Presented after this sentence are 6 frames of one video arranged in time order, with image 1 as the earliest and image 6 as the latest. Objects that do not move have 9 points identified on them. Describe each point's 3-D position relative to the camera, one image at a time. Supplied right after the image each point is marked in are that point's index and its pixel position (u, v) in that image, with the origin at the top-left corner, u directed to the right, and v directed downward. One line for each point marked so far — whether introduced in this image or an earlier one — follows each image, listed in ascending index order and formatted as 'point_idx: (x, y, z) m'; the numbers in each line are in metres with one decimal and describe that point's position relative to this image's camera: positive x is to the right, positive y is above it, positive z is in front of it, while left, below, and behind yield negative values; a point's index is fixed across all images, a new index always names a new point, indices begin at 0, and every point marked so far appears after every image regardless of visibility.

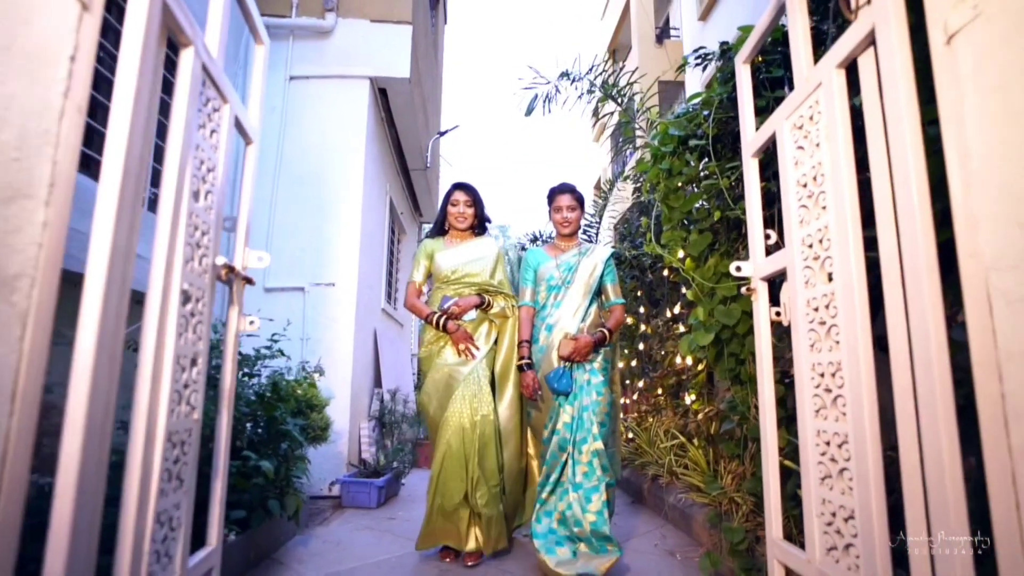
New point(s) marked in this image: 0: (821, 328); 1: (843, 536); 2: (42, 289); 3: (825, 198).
0: (+0.7, -0.1, +1.3) m
1: (+0.7, -0.5, +1.2) m
2: (-0.7, 0.0, +0.7) m
3: (+0.7, +0.2, +1.3) m
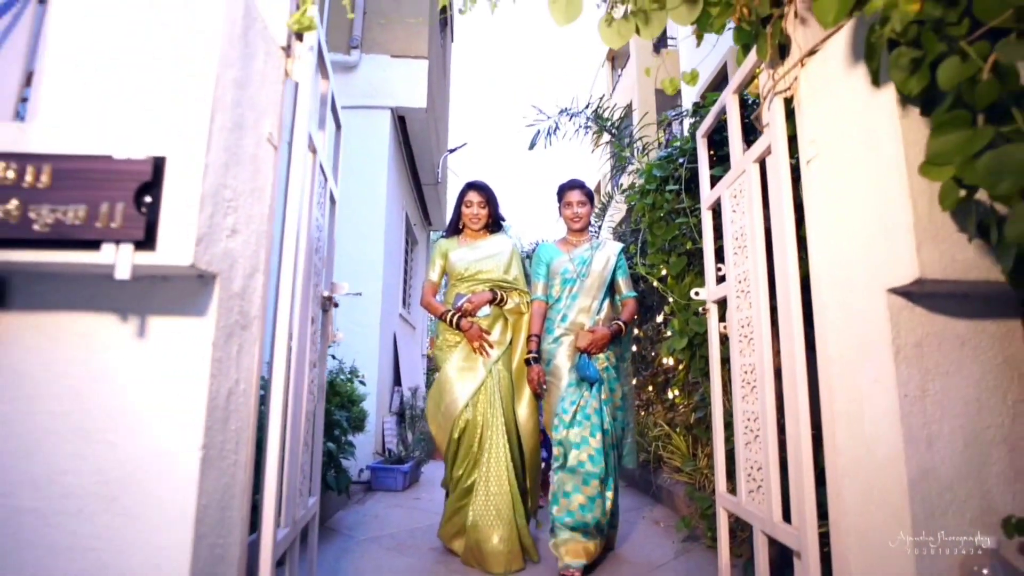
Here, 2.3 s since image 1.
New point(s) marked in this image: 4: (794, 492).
0: (+0.8, -0.2, +1.8) m
1: (+0.8, -0.6, +1.7) m
2: (-0.6, -0.1, +1.3) m
3: (+0.8, +0.1, +1.8) m
4: (+0.8, -0.6, +1.5) m
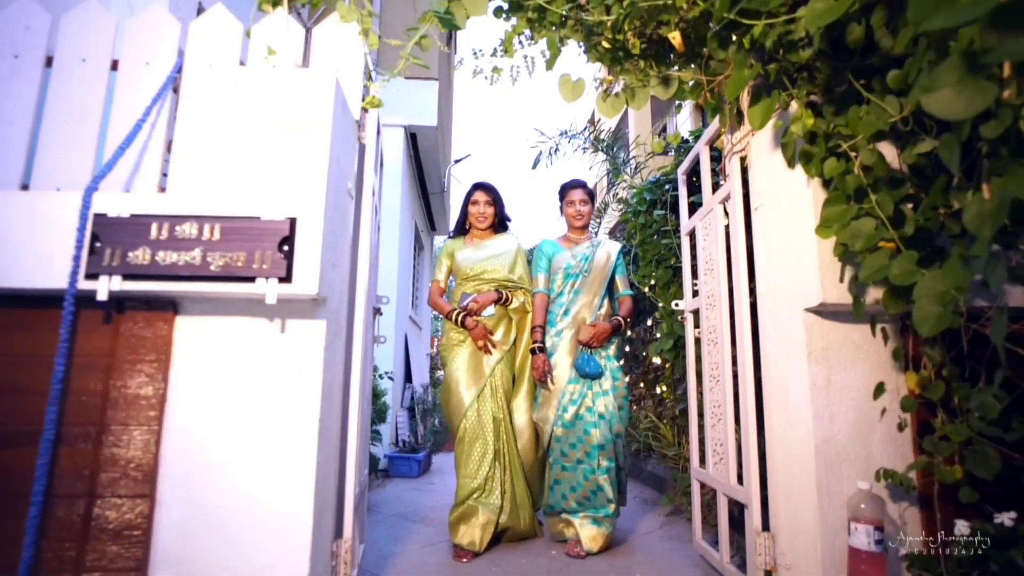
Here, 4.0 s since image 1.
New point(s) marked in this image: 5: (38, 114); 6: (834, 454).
0: (+0.8, -0.2, +2.3) m
1: (+0.8, -0.7, +2.2) m
2: (-0.5, -0.1, +1.7) m
3: (+0.8, +0.1, +2.3) m
4: (+0.8, -0.6, +2.0) m
5: (-1.6, +0.6, +1.8) m
6: (+0.9, -0.5, +1.6) m
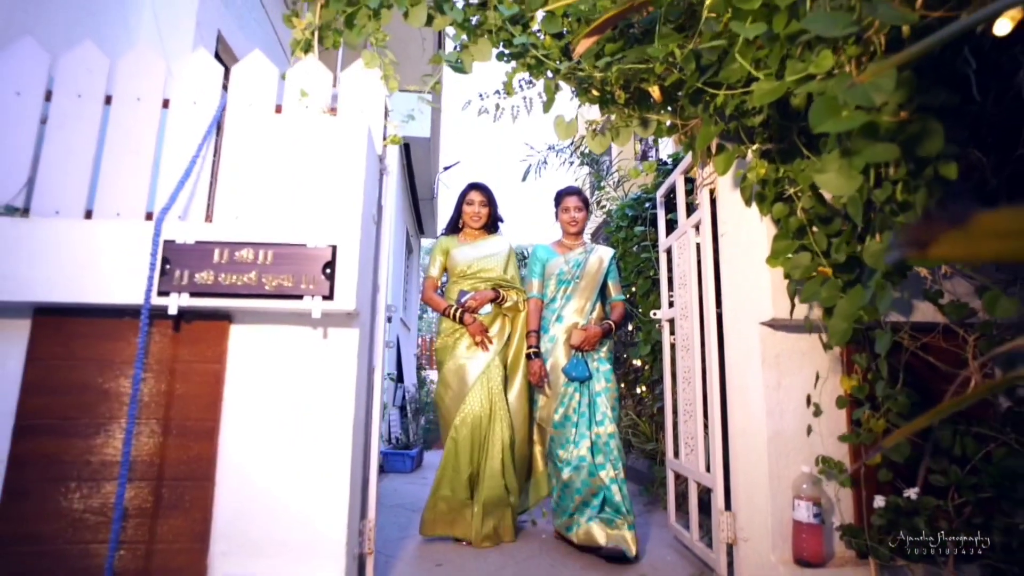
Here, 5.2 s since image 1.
0: (+0.8, -0.3, +2.6) m
1: (+0.8, -0.7, +2.5) m
2: (-0.5, -0.2, +2.0) m
3: (+0.8, 0.0, +2.6) m
4: (+0.8, -0.7, +2.3) m
5: (-1.5, +0.5, +2.1) m
6: (+0.9, -0.5, +1.9) m
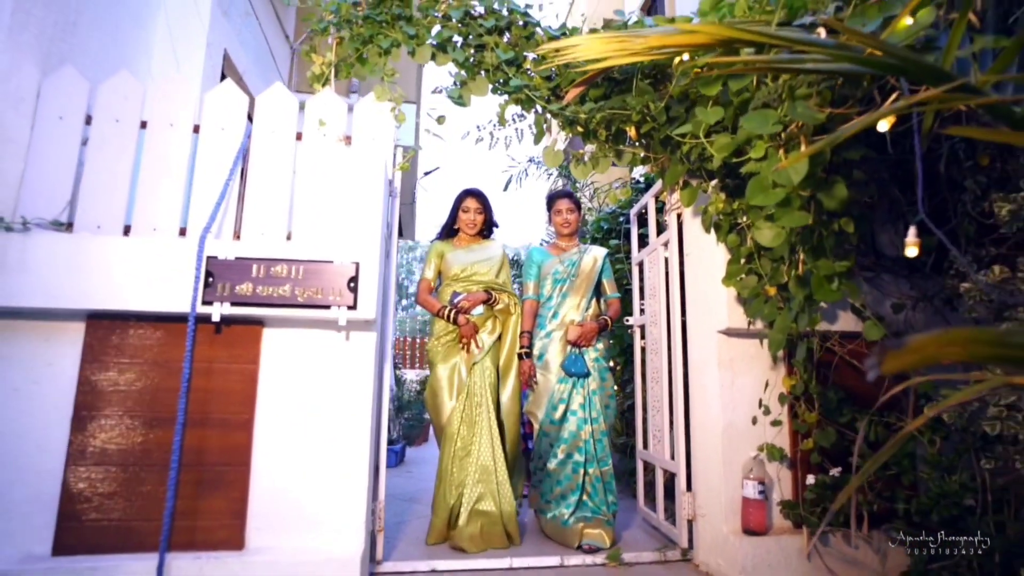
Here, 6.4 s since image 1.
0: (+0.8, -0.3, +3.0) m
1: (+0.8, -0.8, +2.9) m
2: (-0.6, -0.2, +2.3) m
3: (+0.8, -0.1, +3.0) m
4: (+0.8, -0.7, +2.6) m
5: (-1.6, +0.5, +2.3) m
6: (+0.9, -0.6, +2.3) m
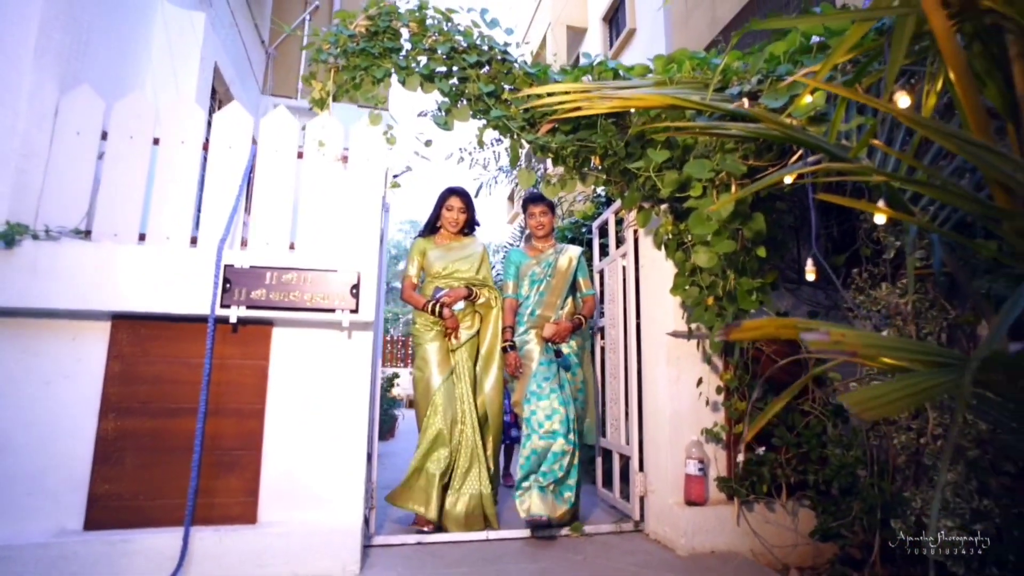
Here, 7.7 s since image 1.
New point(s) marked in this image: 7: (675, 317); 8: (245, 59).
0: (+0.6, -0.4, +3.4) m
1: (+0.6, -0.8, +3.3) m
2: (-0.7, -0.3, +2.6) m
3: (+0.6, -0.1, +3.4) m
4: (+0.7, -0.8, +3.0) m
5: (-1.6, +0.5, +2.5) m
6: (+0.8, -0.6, +2.7) m
7: (+0.8, -0.2, +2.6) m
8: (-2.3, +2.0, +4.7) m
